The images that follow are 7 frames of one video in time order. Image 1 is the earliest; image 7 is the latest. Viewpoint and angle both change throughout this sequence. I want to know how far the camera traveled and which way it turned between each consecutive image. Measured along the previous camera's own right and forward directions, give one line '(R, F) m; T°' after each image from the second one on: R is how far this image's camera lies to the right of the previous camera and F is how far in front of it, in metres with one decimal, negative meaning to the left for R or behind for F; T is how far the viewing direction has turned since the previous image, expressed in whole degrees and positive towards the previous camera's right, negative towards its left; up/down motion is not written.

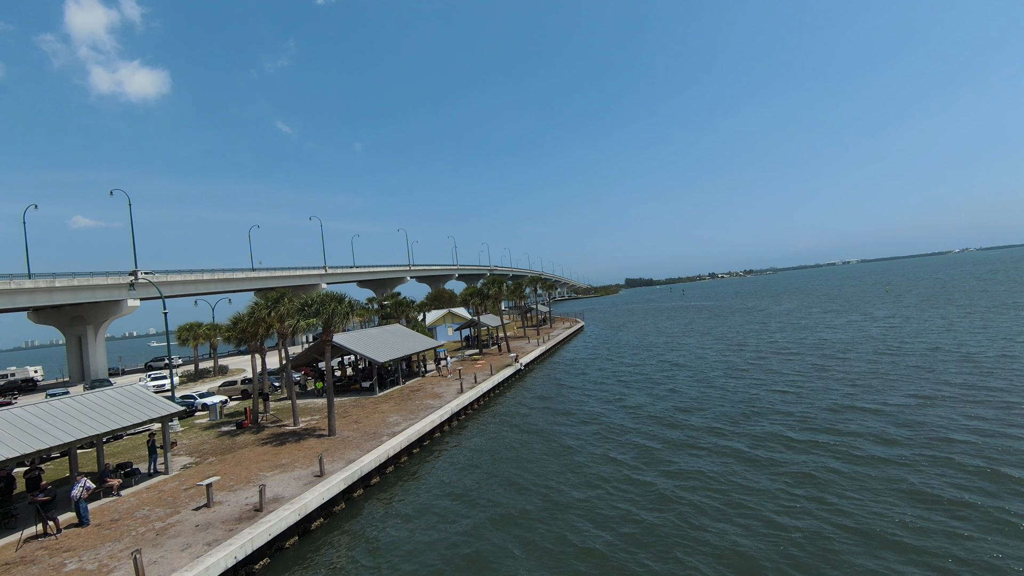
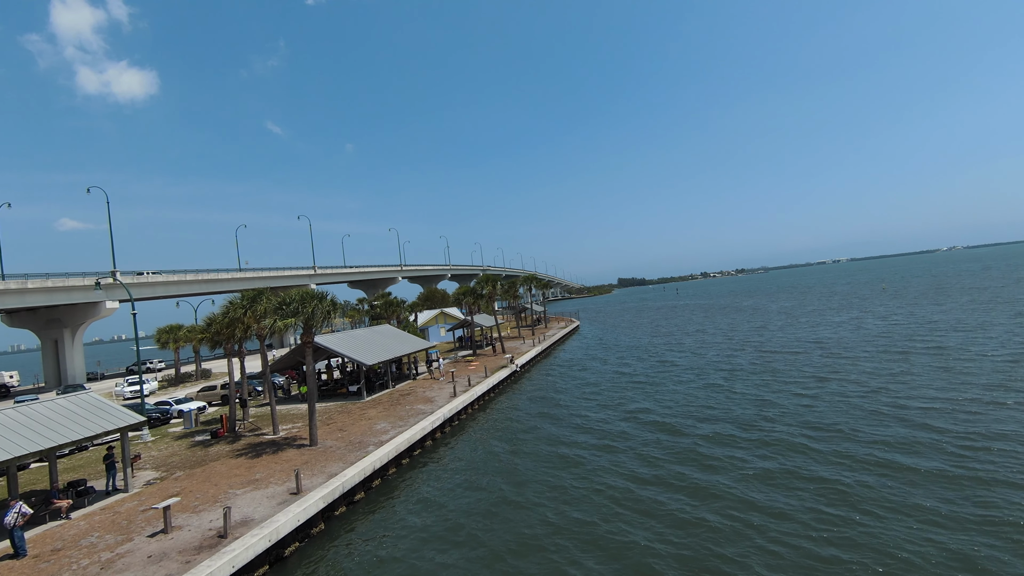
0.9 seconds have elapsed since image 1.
(-0.1, +1.7) m; +1°
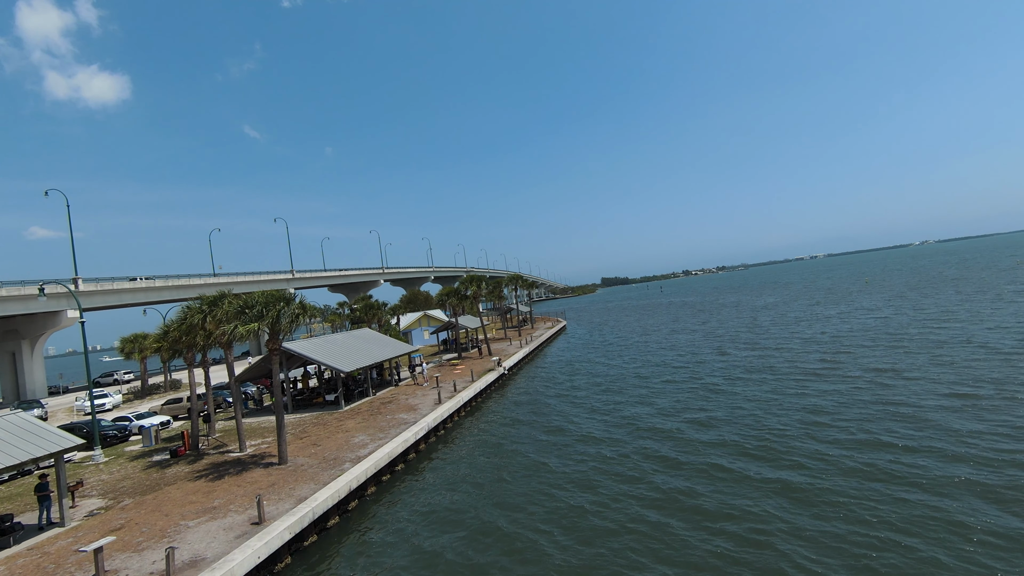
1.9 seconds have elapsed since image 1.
(-0.1, +1.8) m; +2°
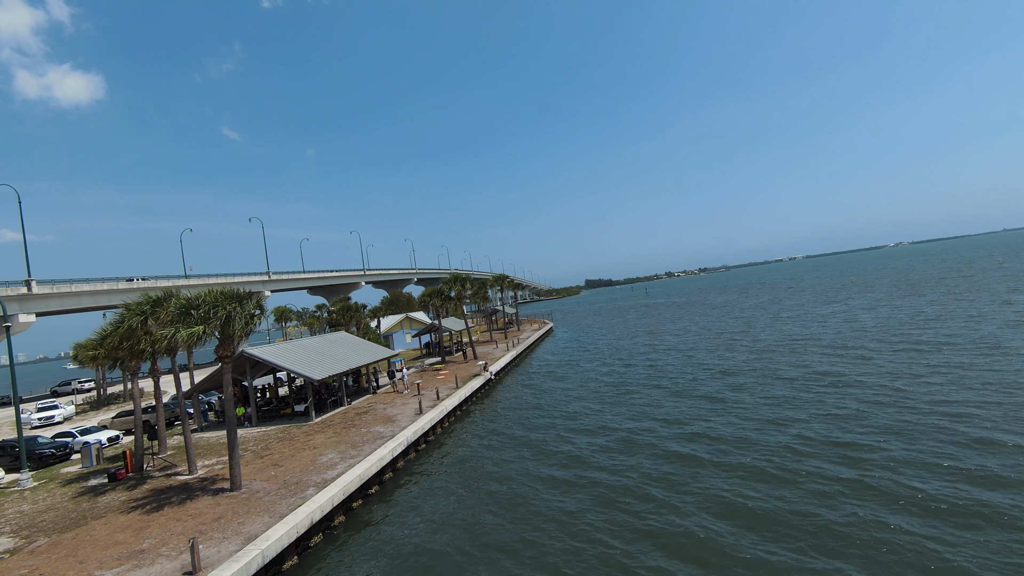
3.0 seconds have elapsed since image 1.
(-0.2, +2.4) m; +2°
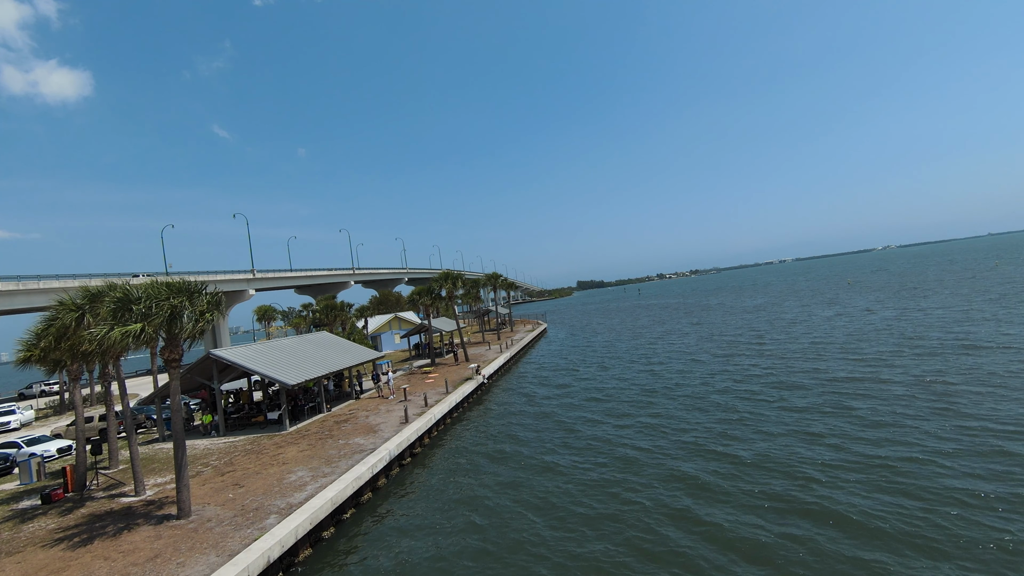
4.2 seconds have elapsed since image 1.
(-0.2, +2.3) m; +1°
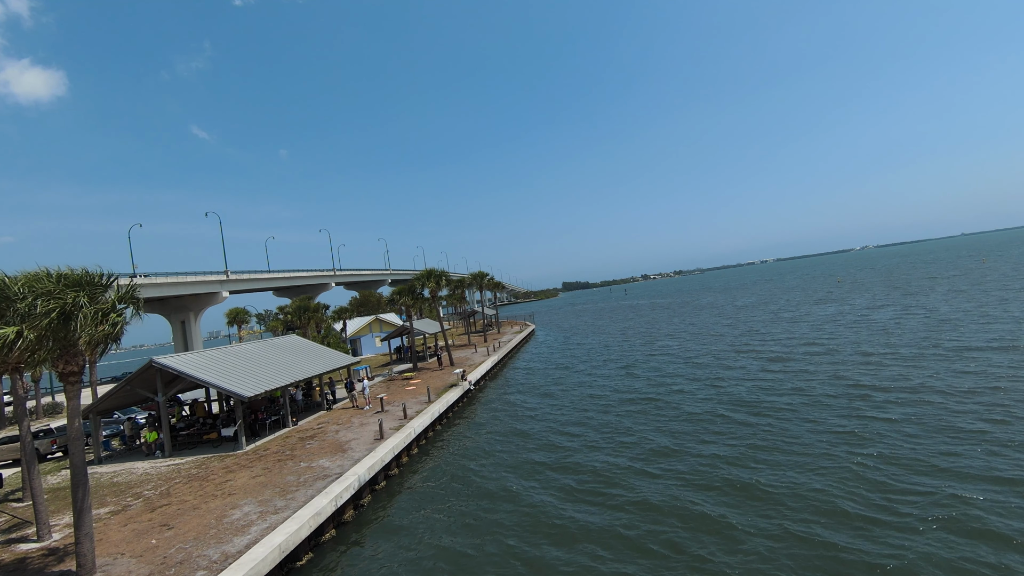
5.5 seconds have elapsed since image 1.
(-0.2, +2.8) m; +2°
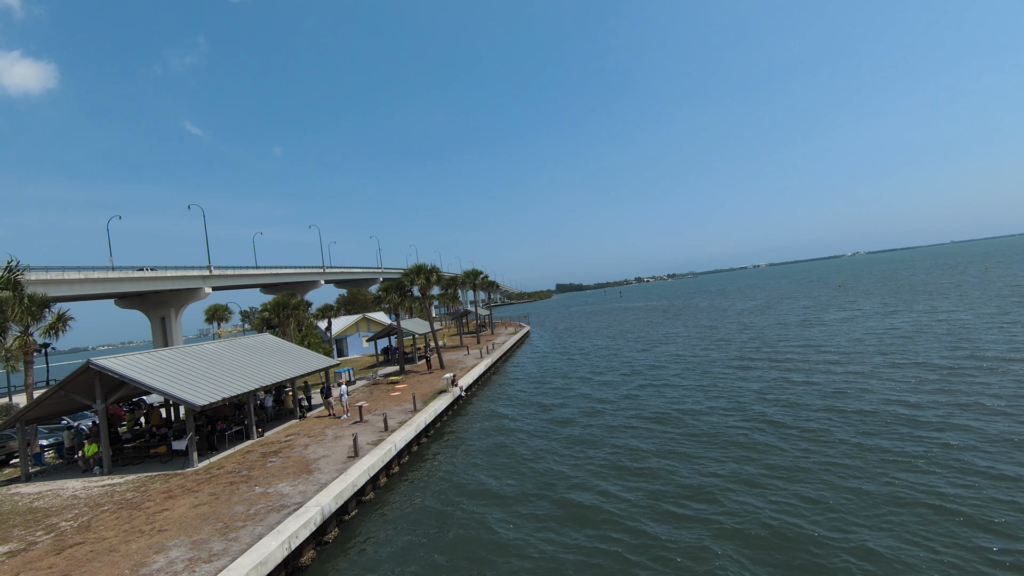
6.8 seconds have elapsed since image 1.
(-0.2, +2.7) m; +1°
